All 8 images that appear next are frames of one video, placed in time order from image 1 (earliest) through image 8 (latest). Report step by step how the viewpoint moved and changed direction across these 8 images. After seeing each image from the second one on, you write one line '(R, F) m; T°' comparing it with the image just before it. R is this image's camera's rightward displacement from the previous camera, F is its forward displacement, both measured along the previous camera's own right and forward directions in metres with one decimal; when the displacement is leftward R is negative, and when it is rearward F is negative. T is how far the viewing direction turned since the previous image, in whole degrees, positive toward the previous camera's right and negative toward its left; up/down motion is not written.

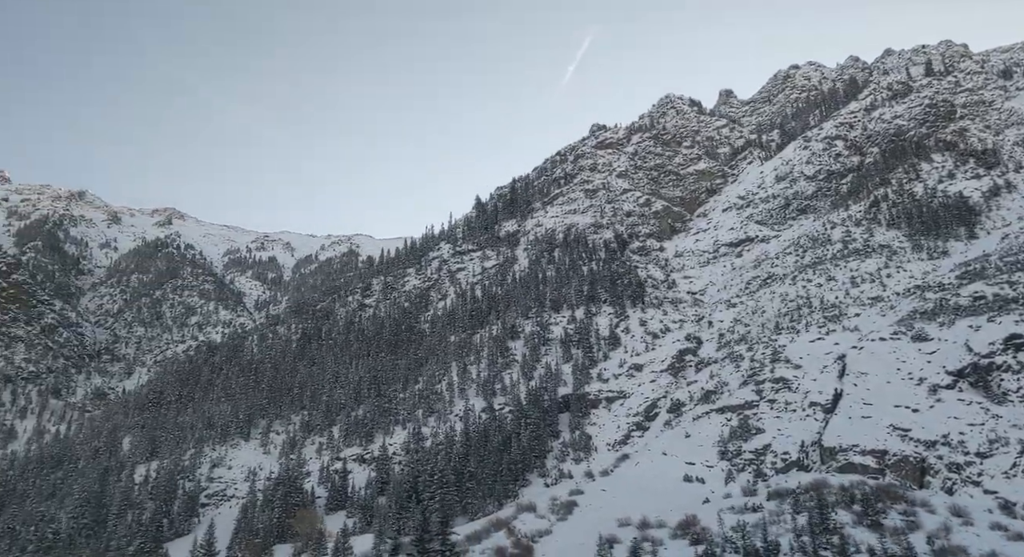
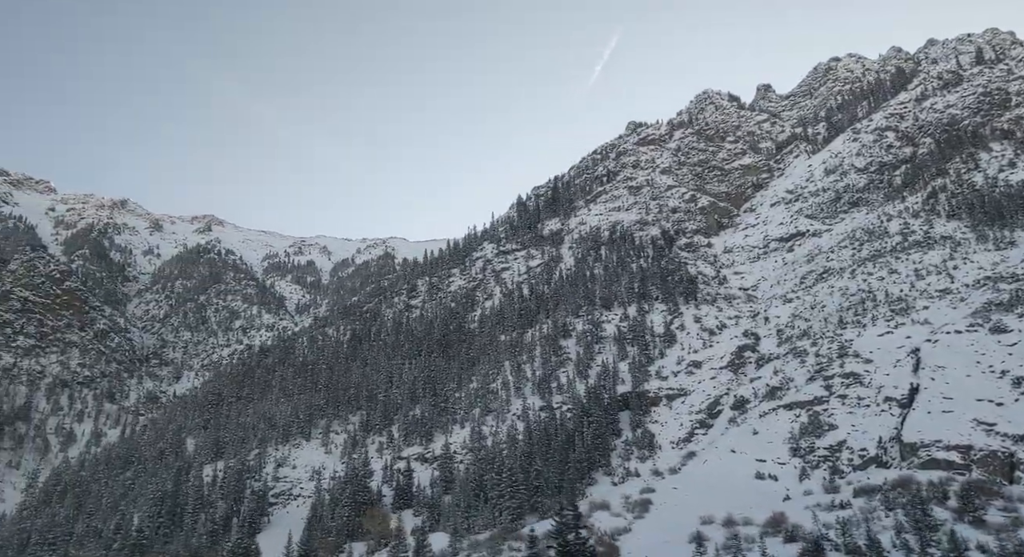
(-3.8, +0.5) m; -2°
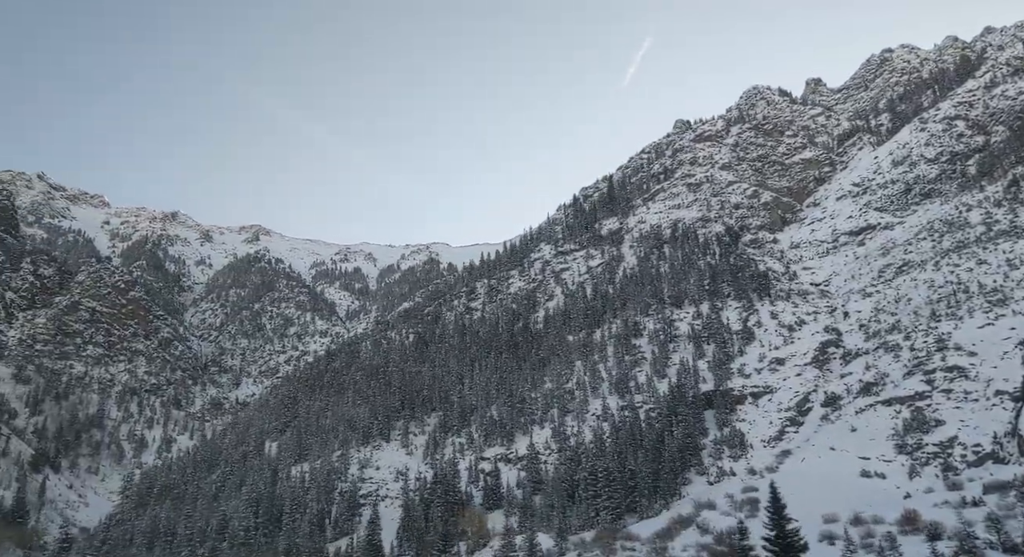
(-5.8, +0.8) m; -3°
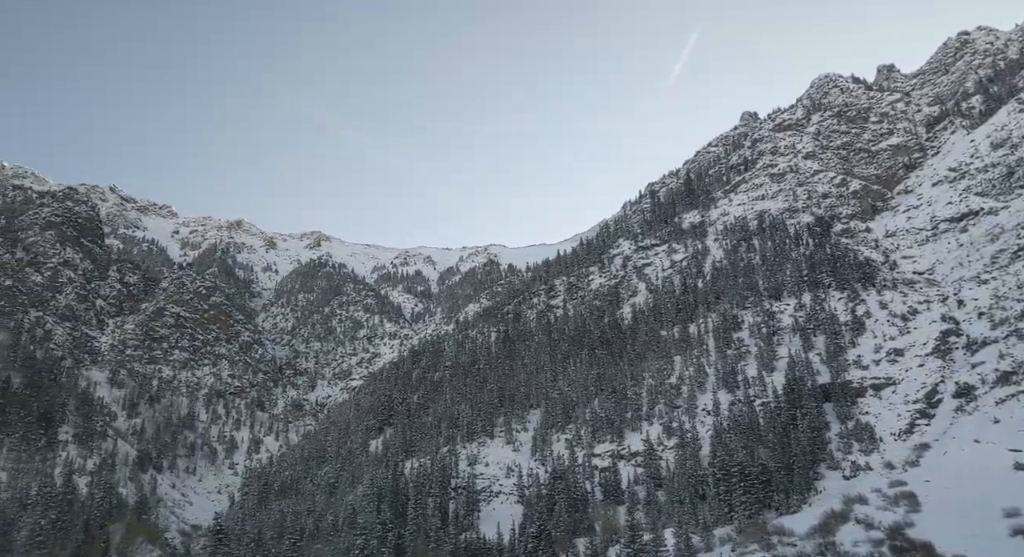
(-7.8, +1.1) m; -4°
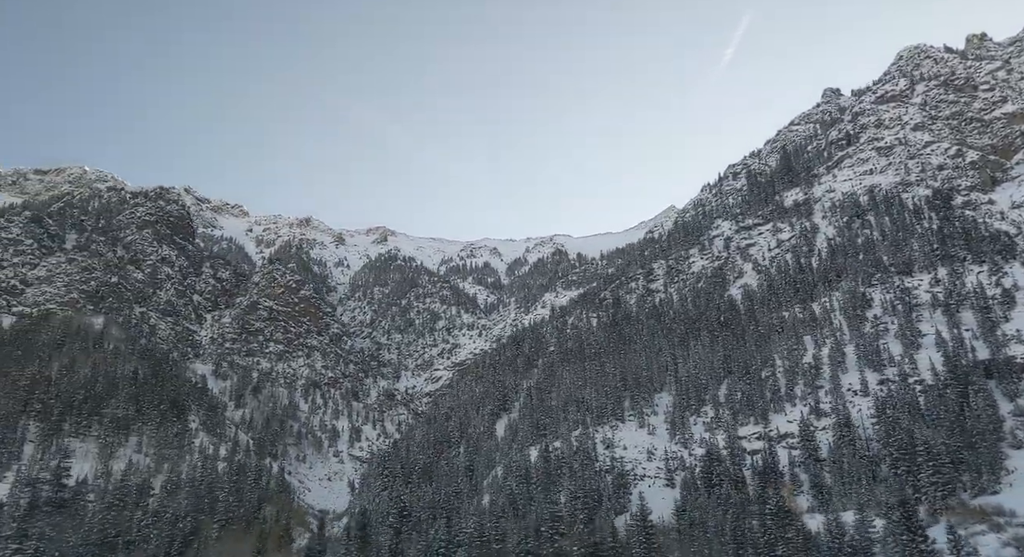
(-10.8, +1.6) m; -4°
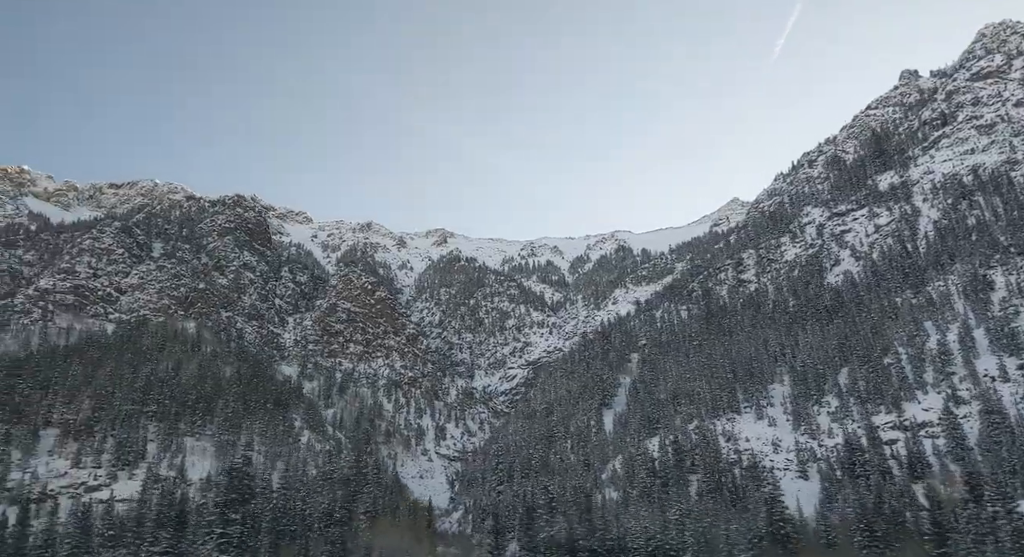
(-8.1, +1.1) m; -4°
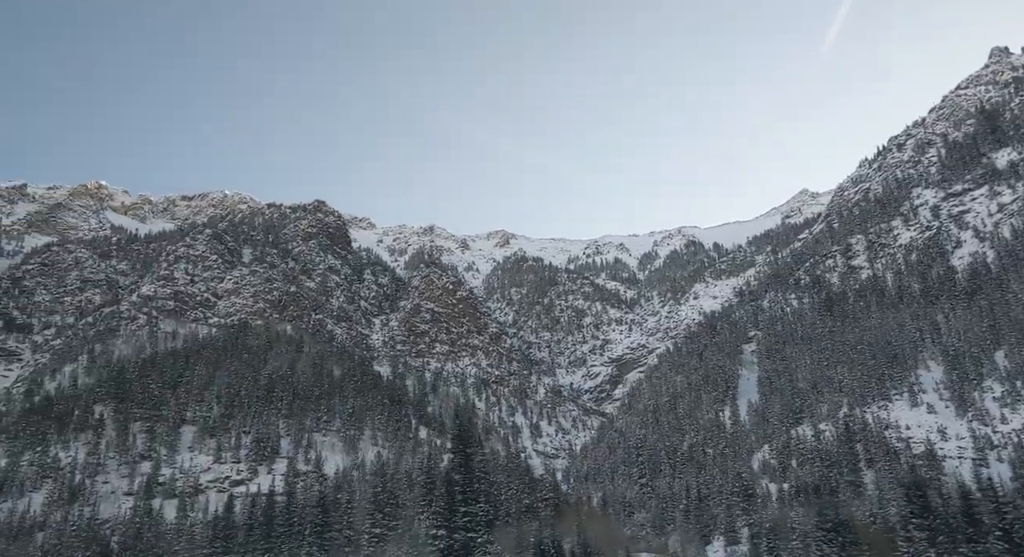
(-11.2, +1.8) m; -4°
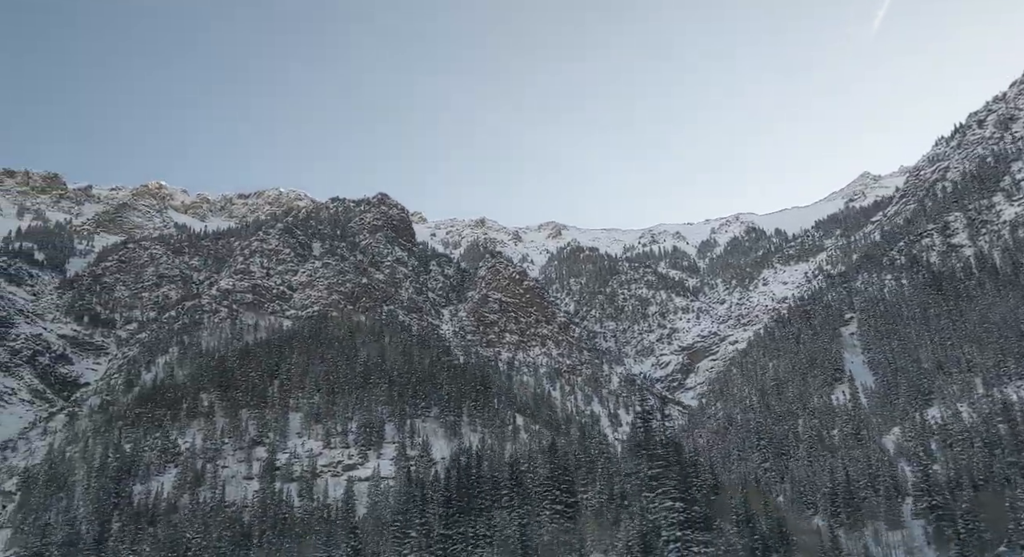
(-8.9, +1.9) m; -3°
